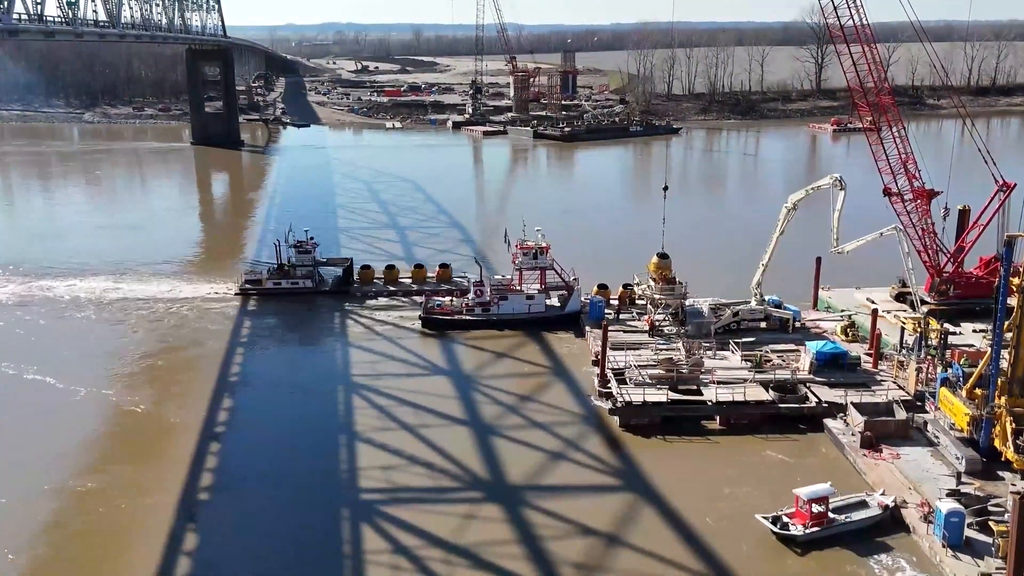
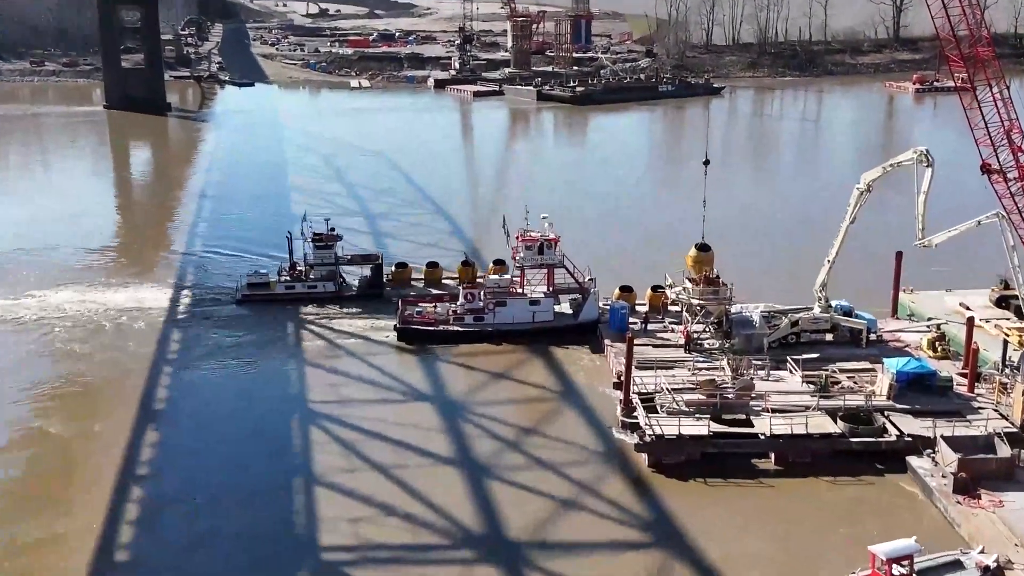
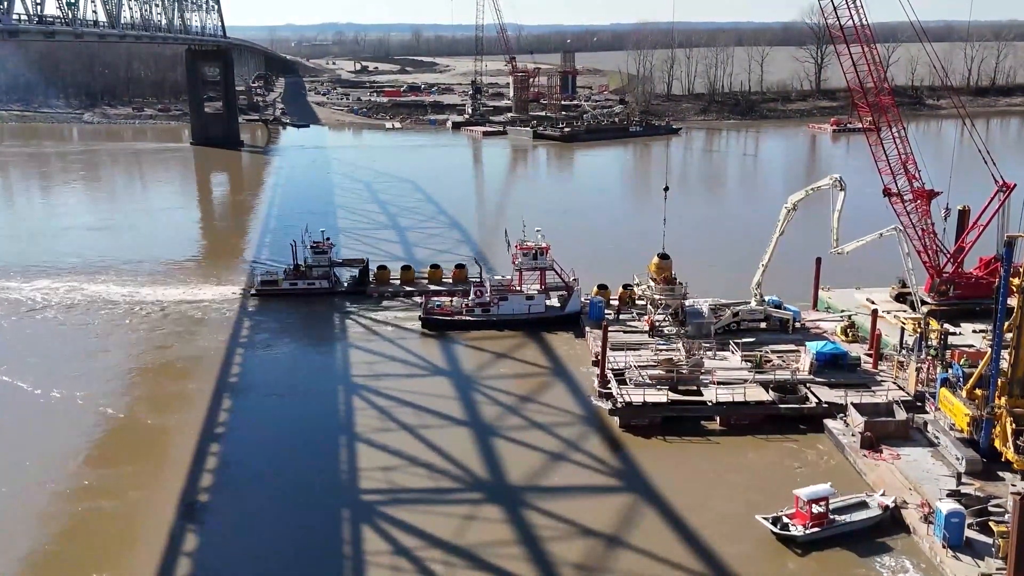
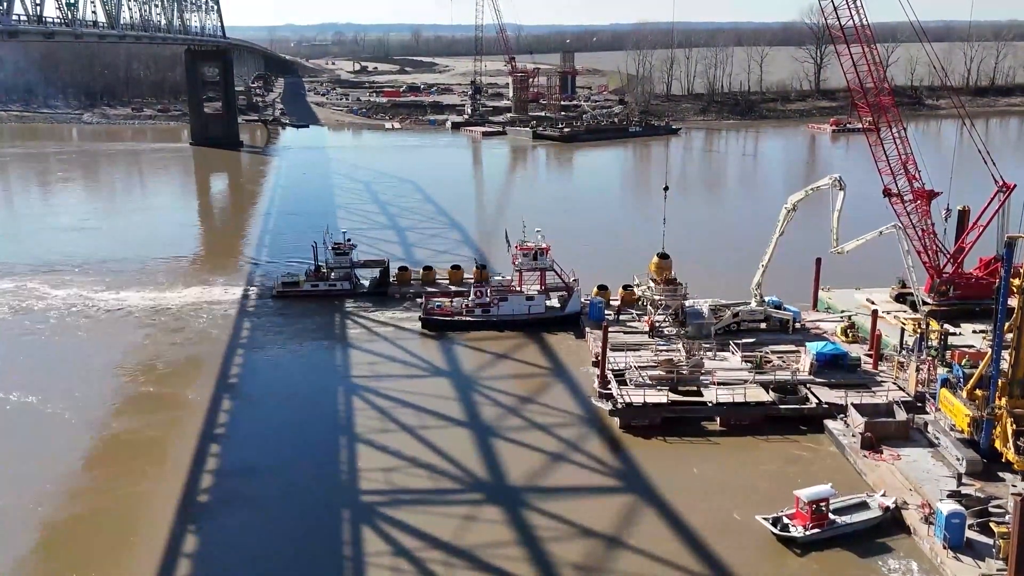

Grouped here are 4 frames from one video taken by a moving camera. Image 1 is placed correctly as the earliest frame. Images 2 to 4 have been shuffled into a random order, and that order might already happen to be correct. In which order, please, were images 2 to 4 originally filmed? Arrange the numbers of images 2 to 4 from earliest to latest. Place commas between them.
3, 4, 2
